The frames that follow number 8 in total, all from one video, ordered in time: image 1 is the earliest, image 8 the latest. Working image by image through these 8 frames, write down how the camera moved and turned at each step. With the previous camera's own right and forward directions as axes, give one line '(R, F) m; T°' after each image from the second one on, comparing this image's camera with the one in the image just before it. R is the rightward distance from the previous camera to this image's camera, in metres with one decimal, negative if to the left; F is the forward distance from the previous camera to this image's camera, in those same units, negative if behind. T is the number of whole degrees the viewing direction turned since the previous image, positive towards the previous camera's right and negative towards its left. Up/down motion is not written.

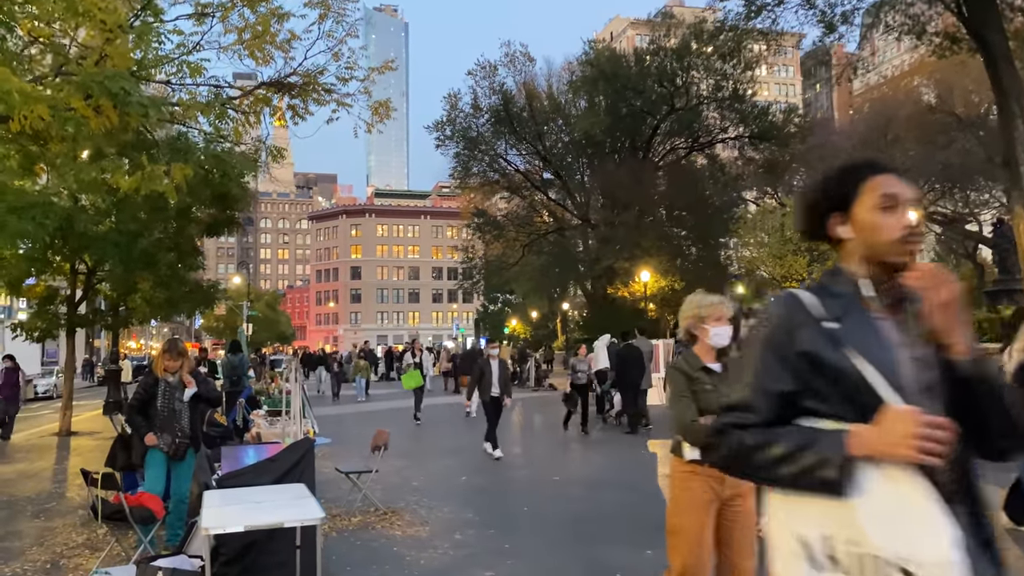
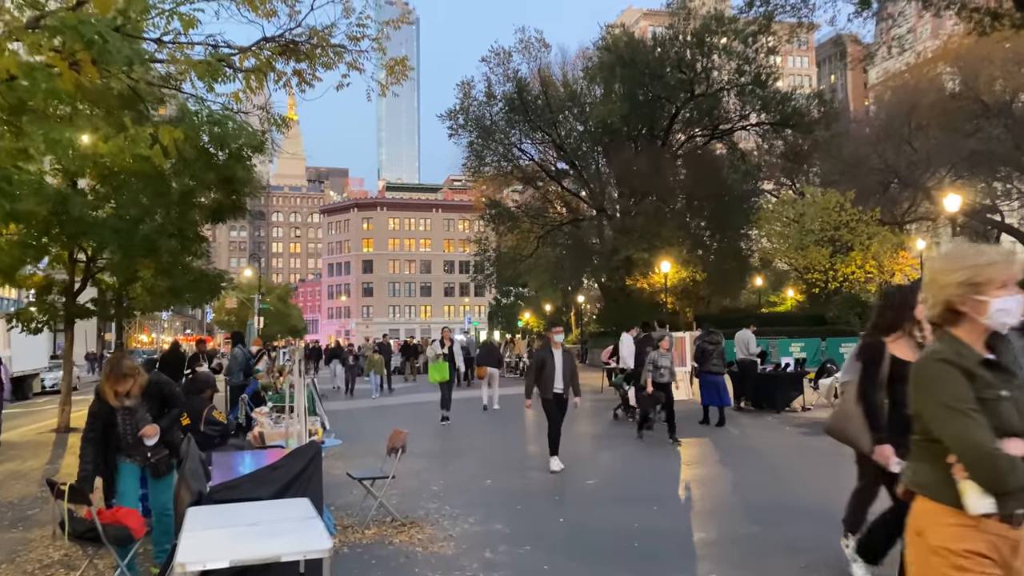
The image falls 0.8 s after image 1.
(-0.2, +0.8) m; -1°
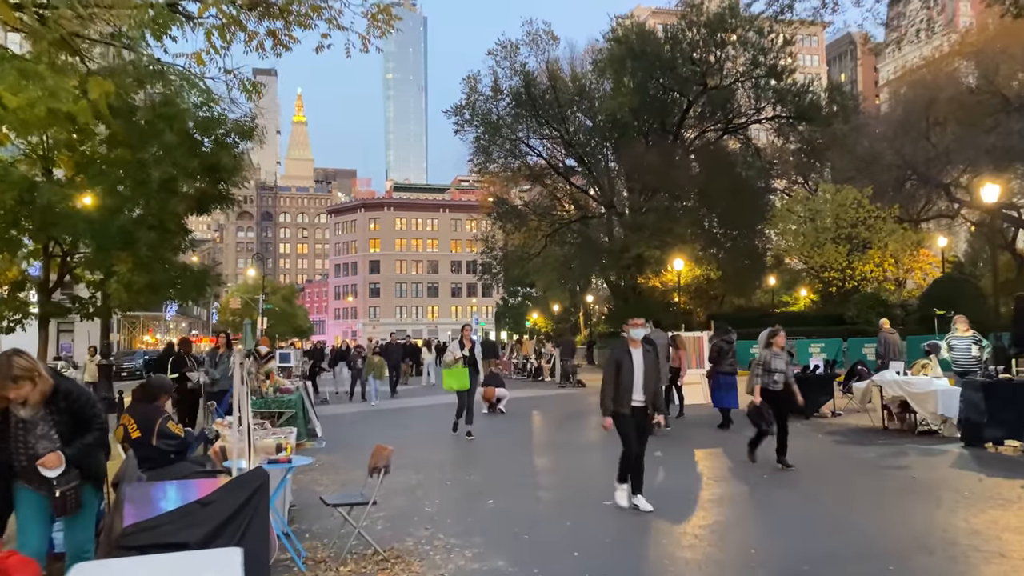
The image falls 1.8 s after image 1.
(0.0, +1.0) m; -1°
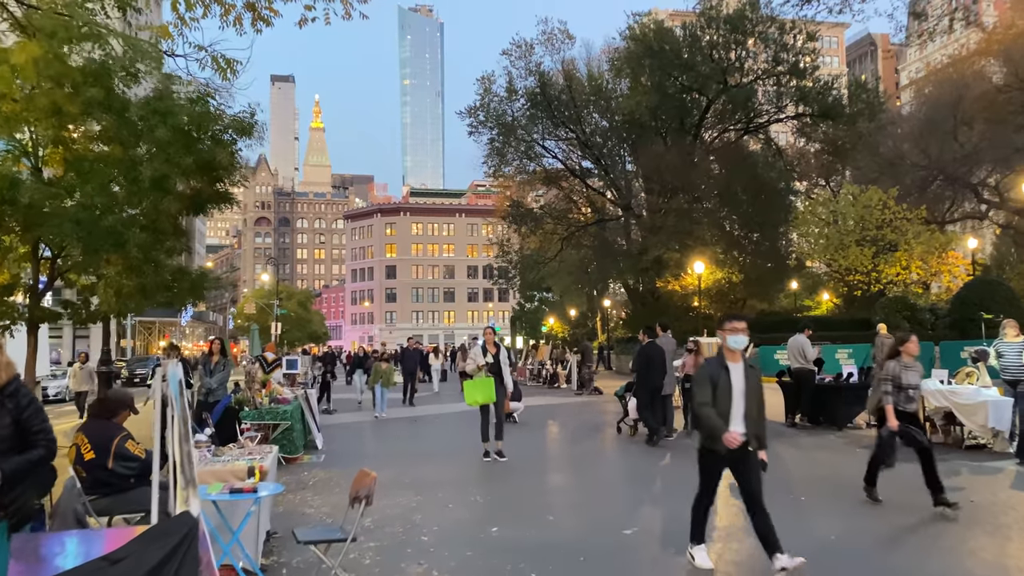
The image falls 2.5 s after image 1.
(+0.1, +0.8) m; -1°
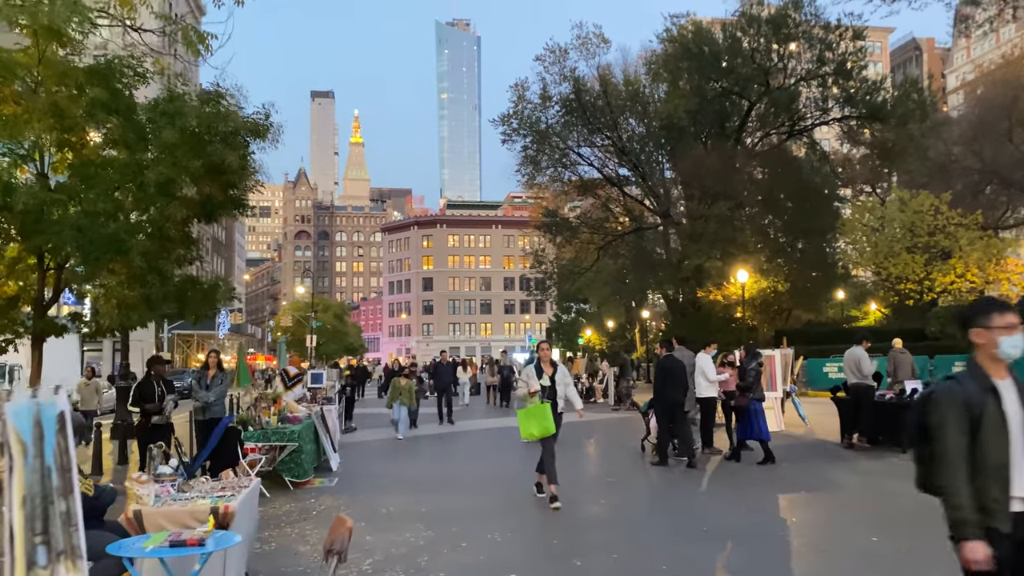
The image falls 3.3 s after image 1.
(+0.1, +0.9) m; -3°
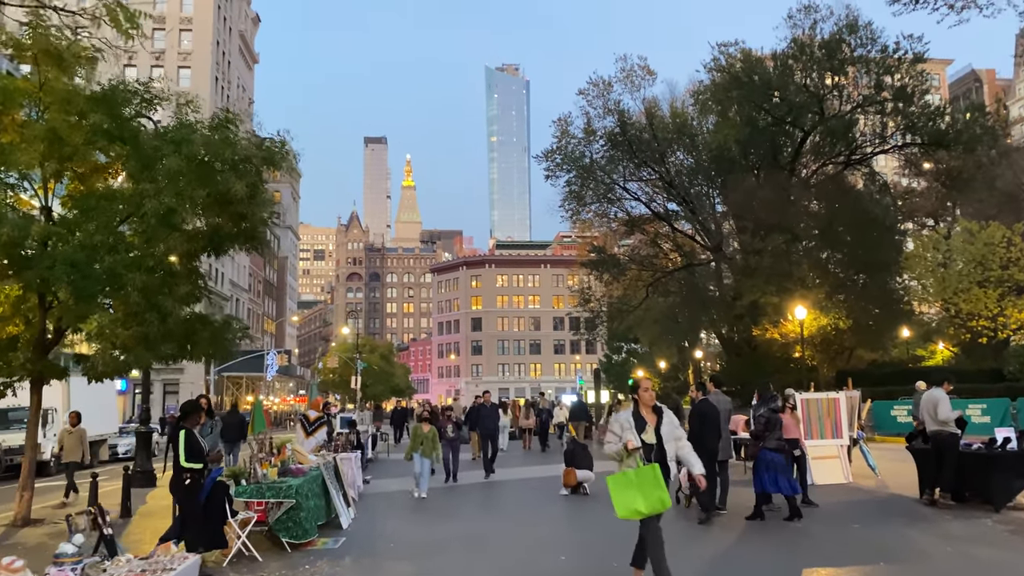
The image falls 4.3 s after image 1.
(+0.3, +1.1) m; -4°
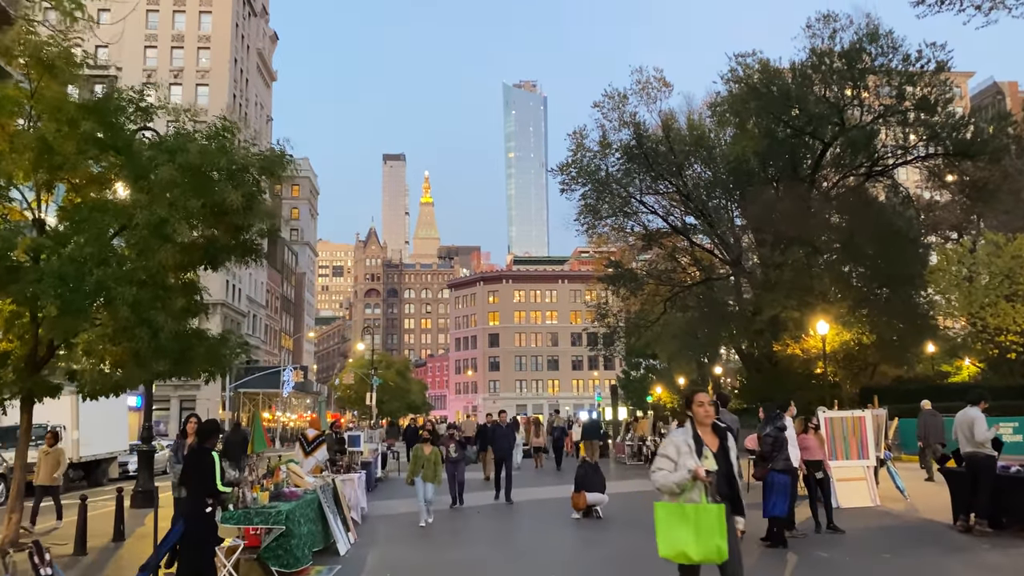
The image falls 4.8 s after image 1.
(+0.2, +0.5) m; -1°
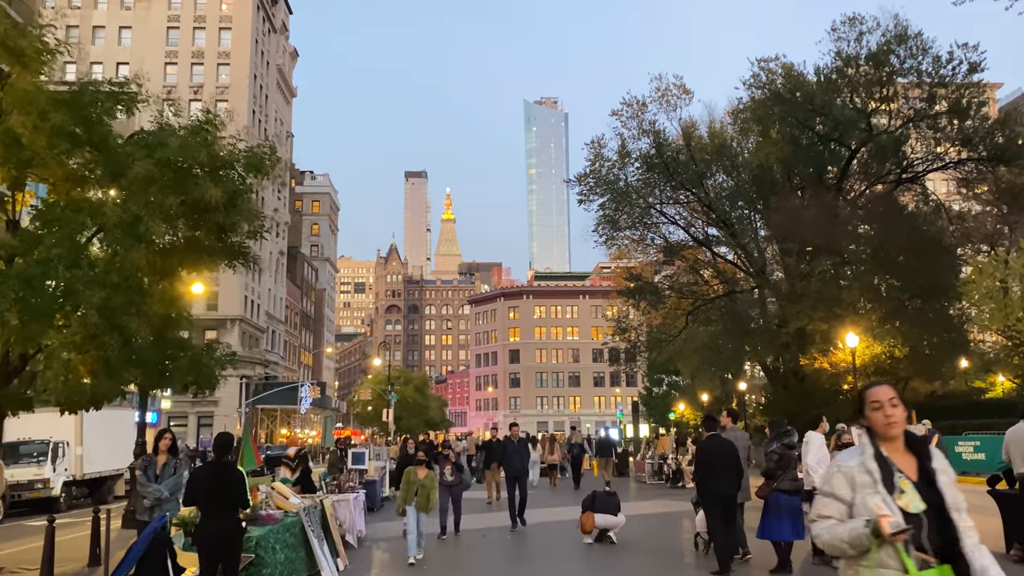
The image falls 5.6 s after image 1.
(+0.2, +0.9) m; -2°
